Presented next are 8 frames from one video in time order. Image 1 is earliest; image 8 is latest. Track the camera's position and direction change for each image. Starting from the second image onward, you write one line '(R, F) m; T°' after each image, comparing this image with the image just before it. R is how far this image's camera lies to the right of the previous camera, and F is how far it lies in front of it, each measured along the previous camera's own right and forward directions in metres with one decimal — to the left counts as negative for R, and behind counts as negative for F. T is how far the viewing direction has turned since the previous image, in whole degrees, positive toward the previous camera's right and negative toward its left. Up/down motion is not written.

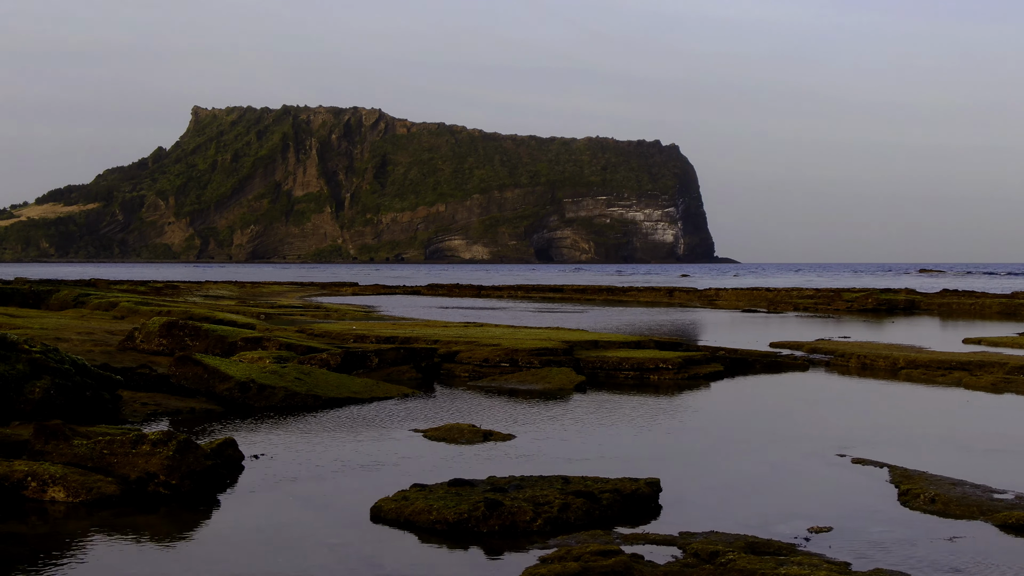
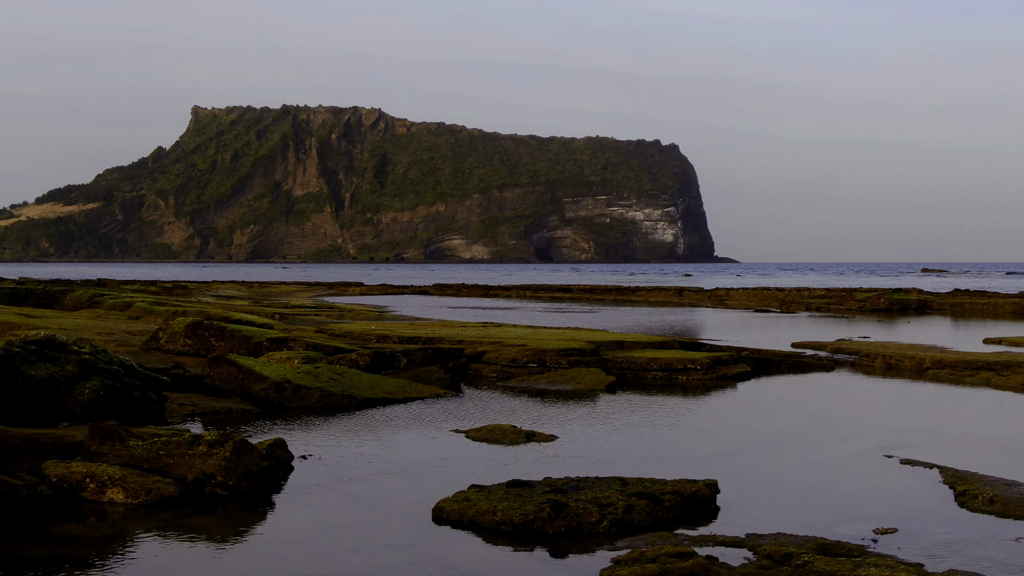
(-0.8, 0.0) m; 0°
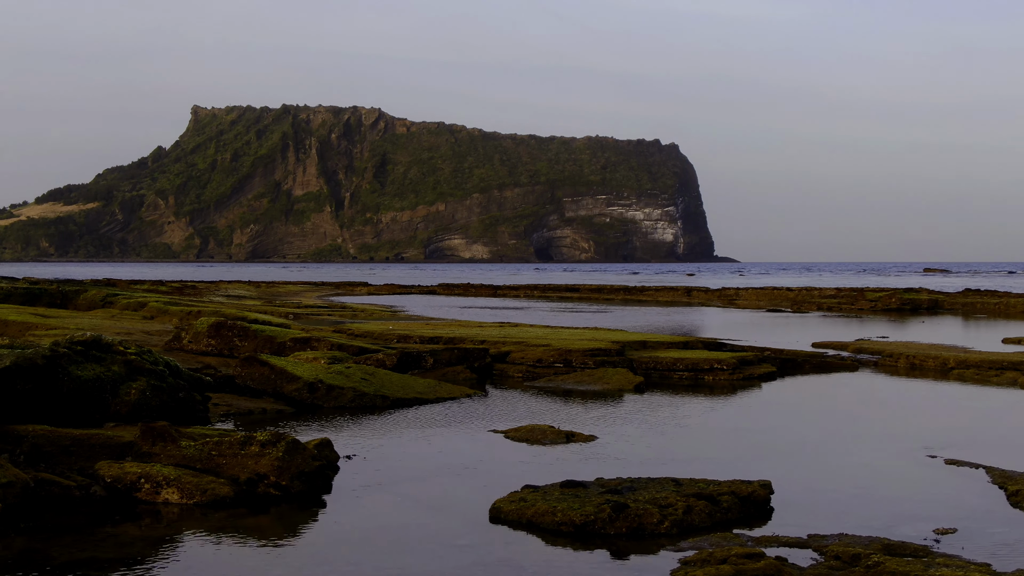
(-0.7, 0.0) m; 0°
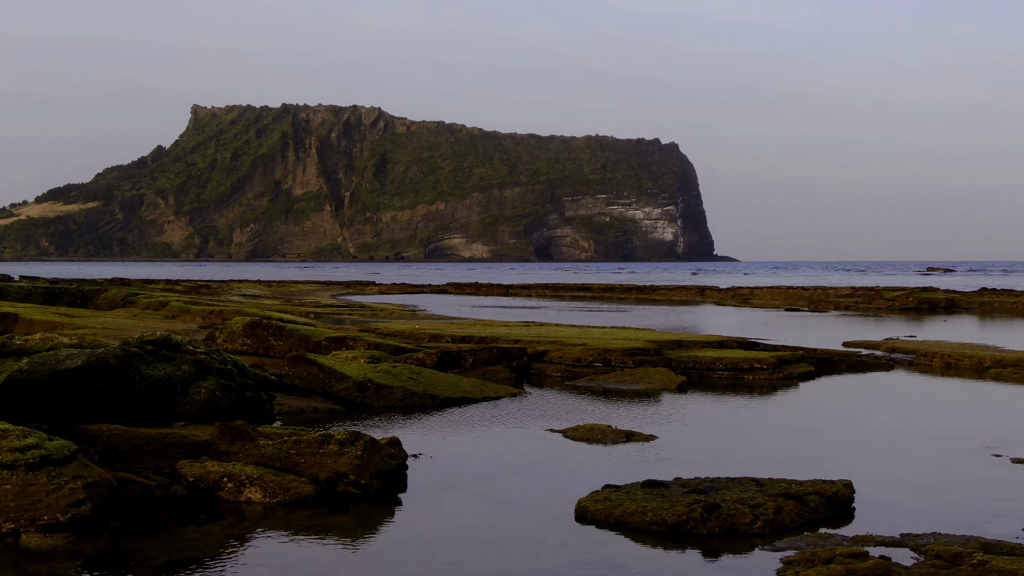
(-1.1, 0.0) m; 0°
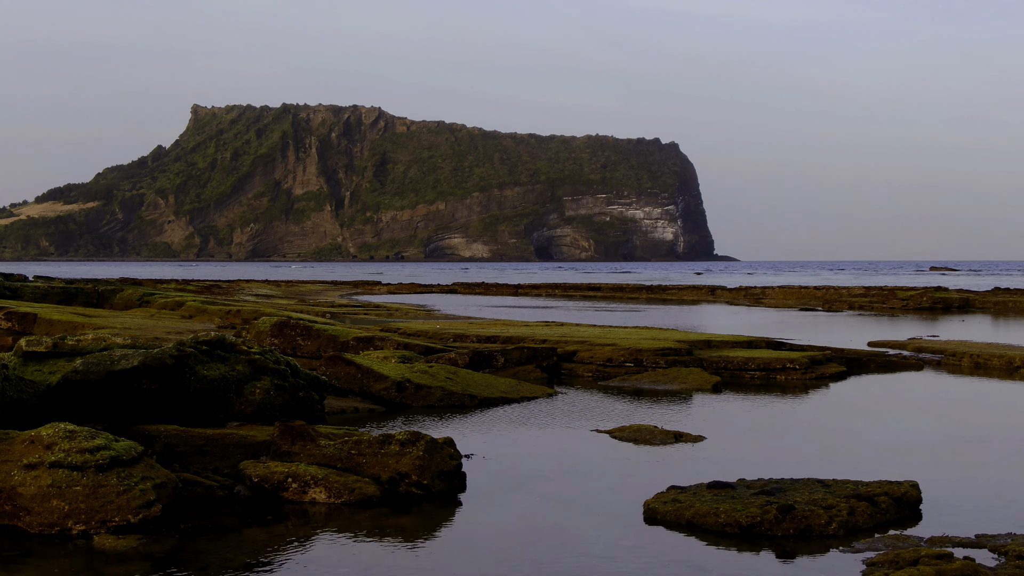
(-0.9, +0.1) m; 0°
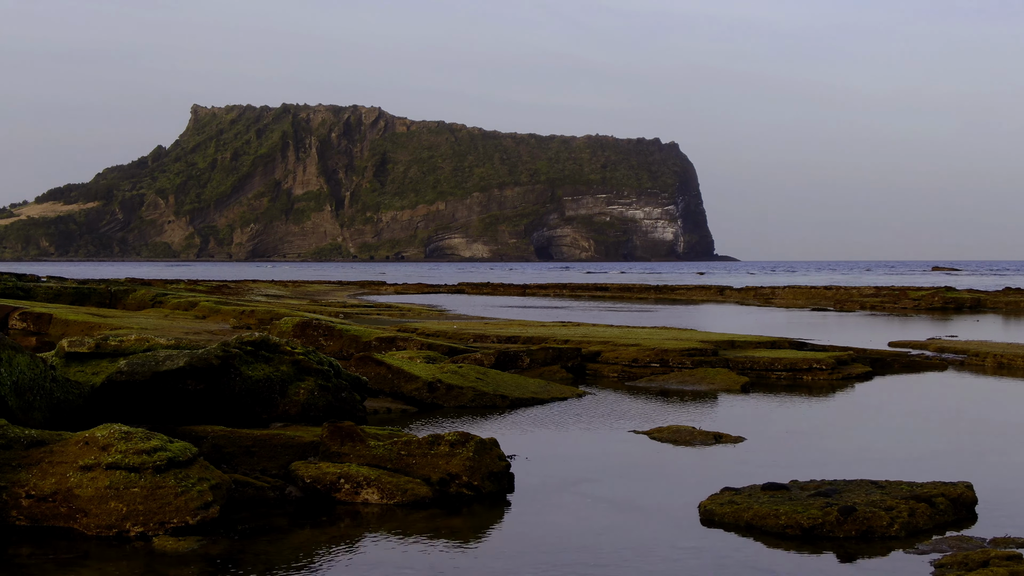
(-0.7, 0.0) m; 0°
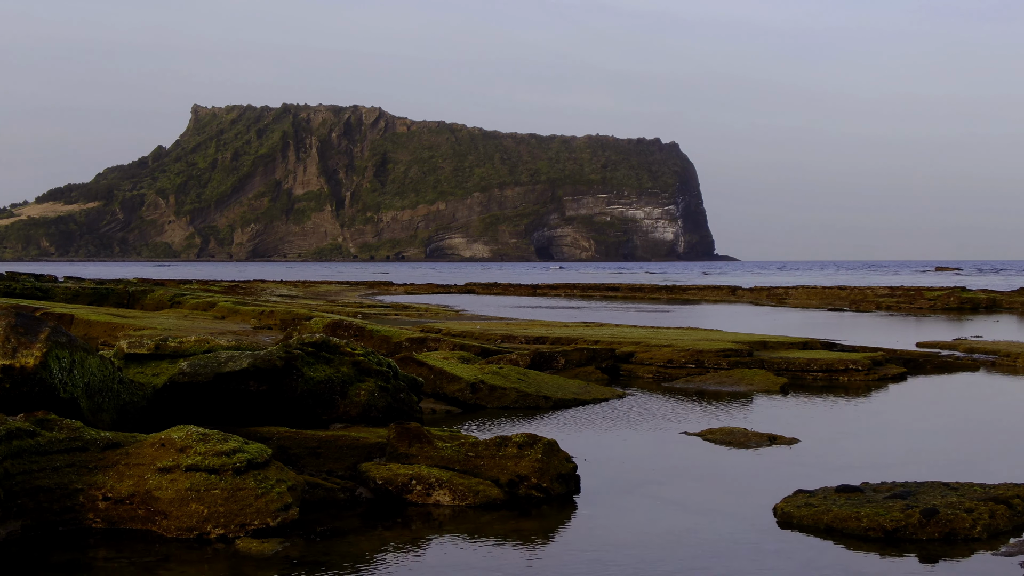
(-0.9, 0.0) m; 0°
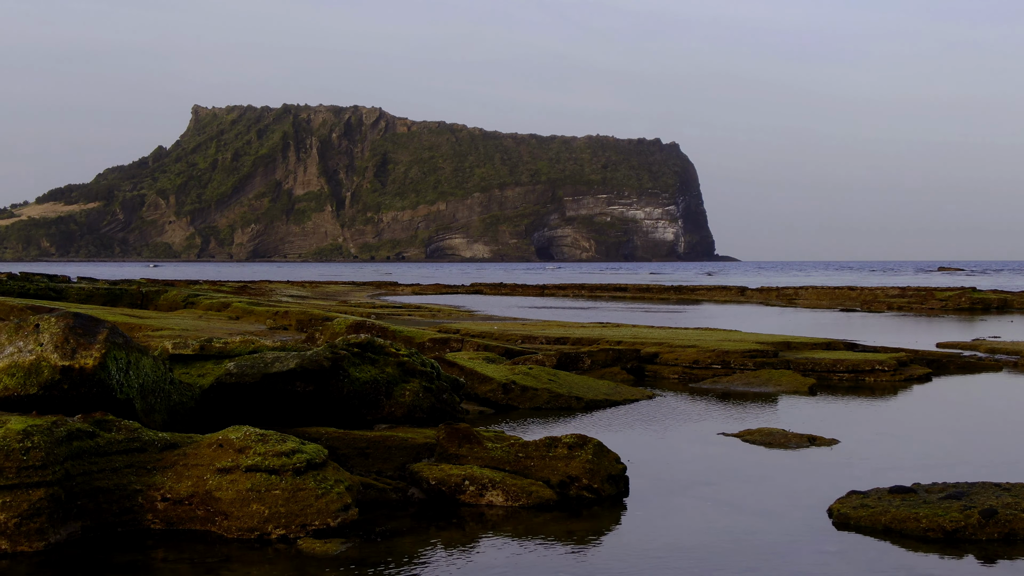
(-0.7, 0.0) m; 0°
